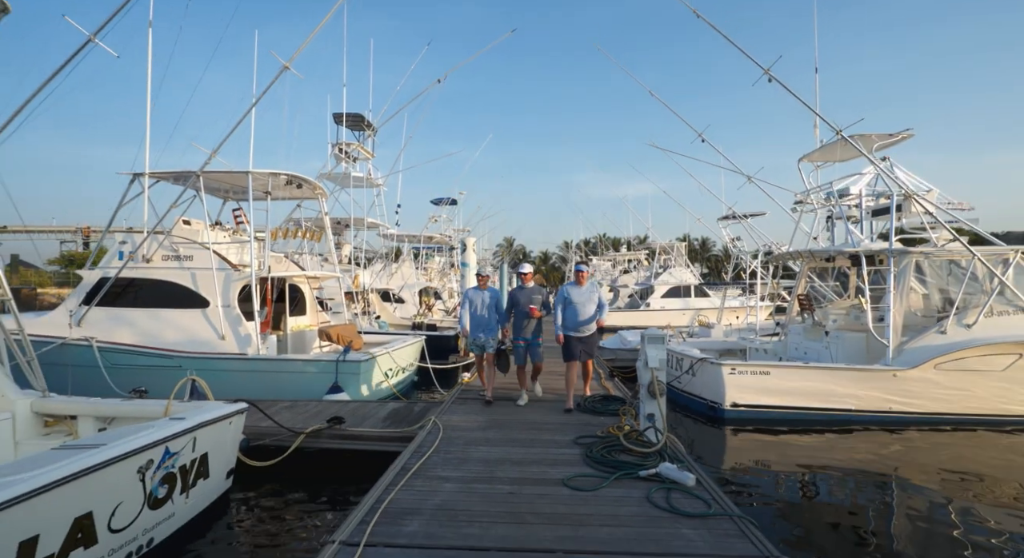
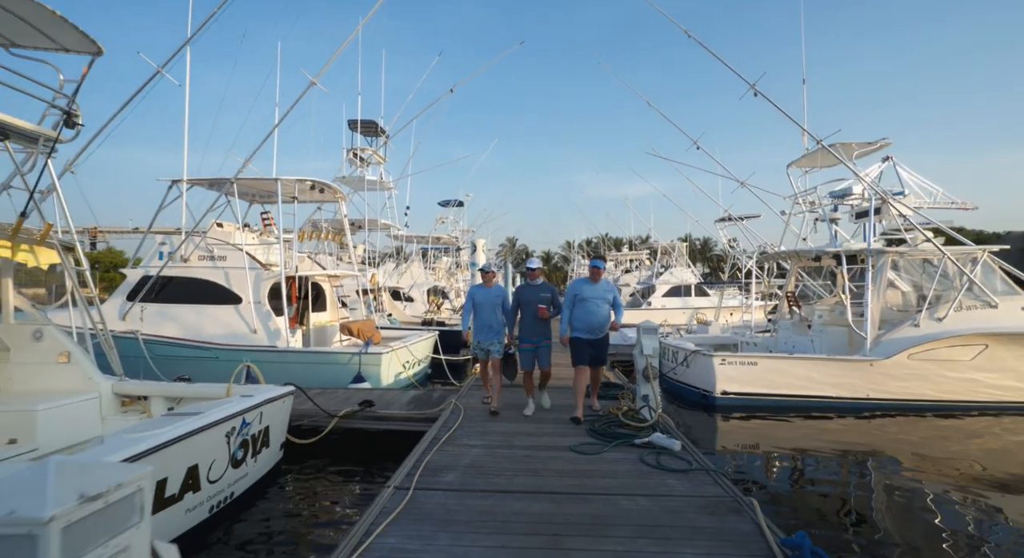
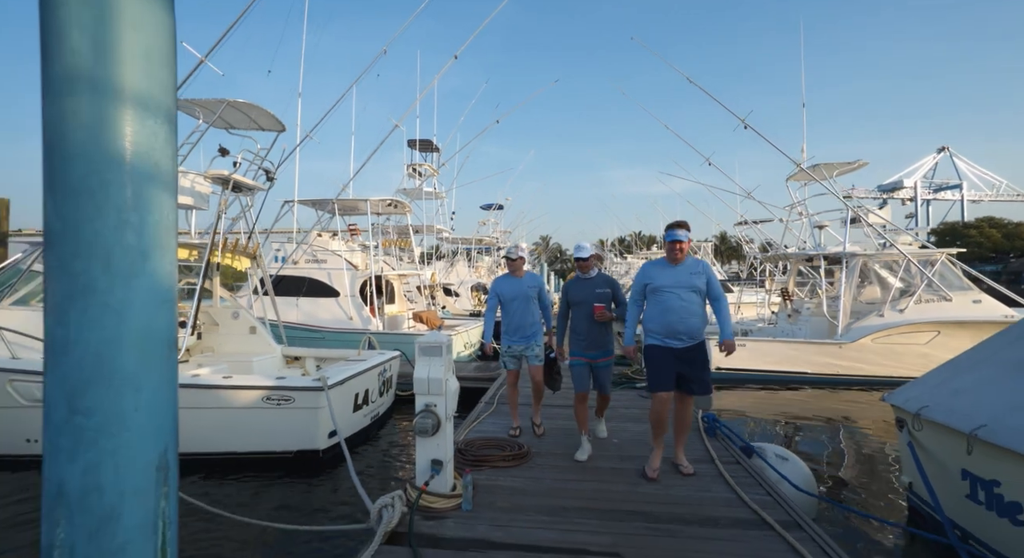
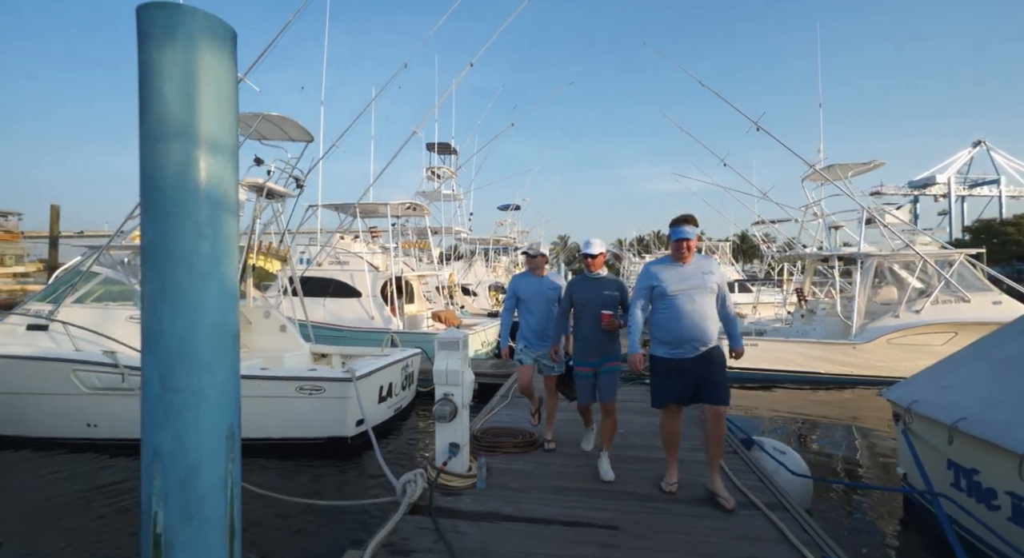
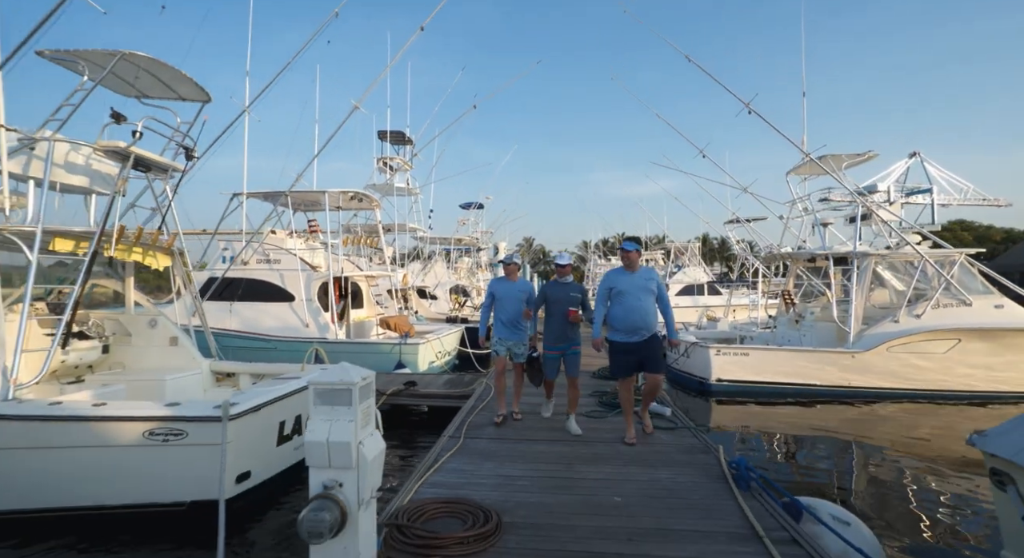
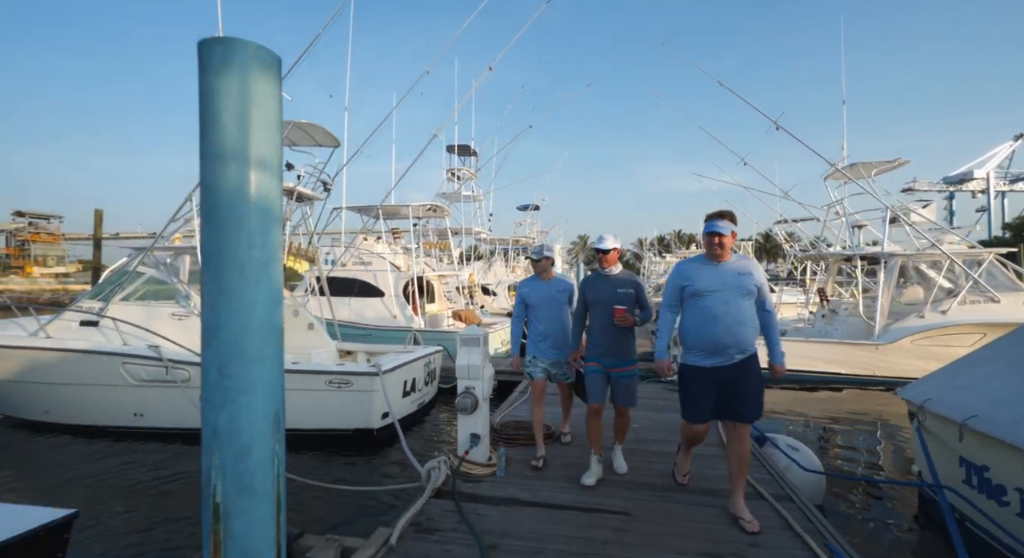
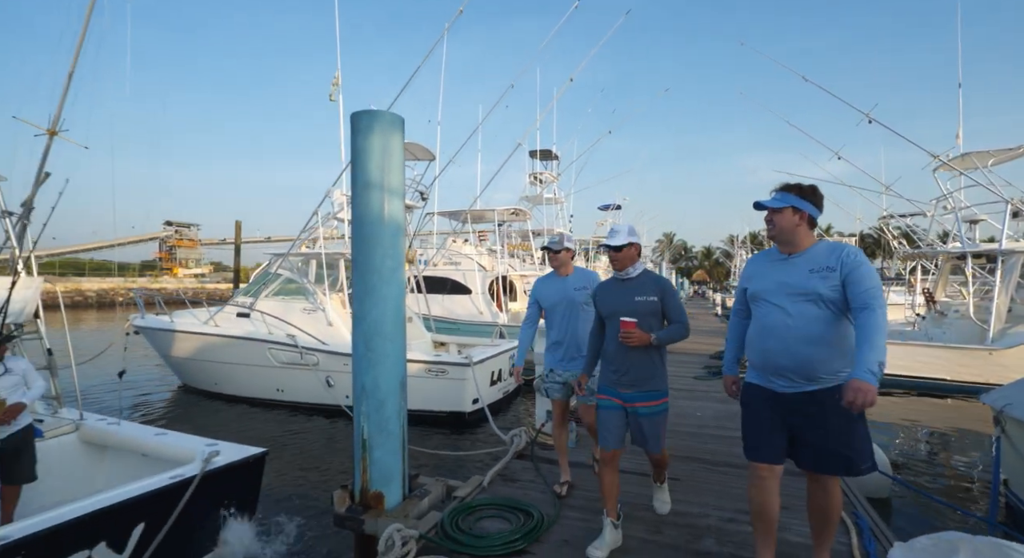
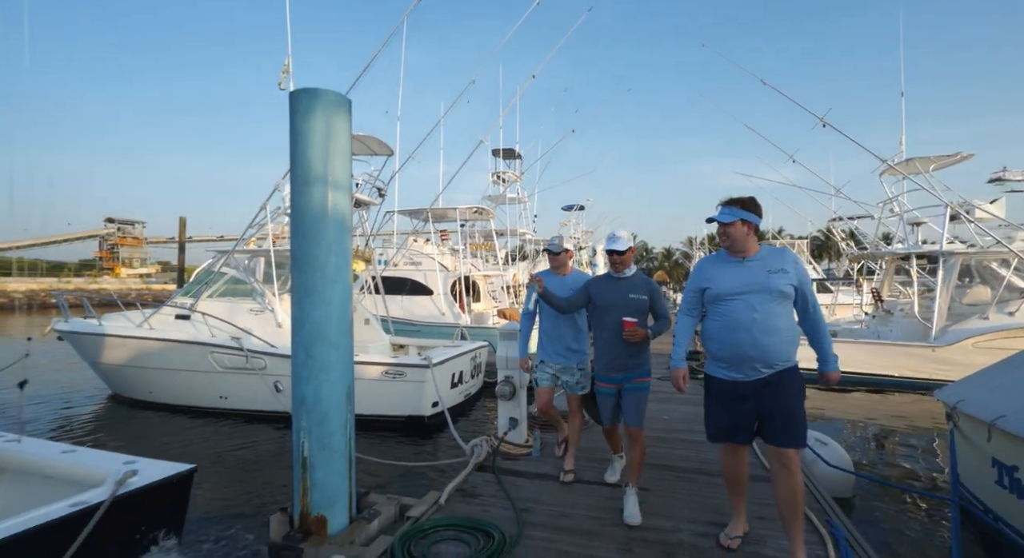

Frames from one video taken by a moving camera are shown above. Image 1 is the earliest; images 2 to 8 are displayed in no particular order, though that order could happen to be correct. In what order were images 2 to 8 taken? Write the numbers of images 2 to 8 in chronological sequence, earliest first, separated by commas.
2, 5, 3, 4, 6, 8, 7
